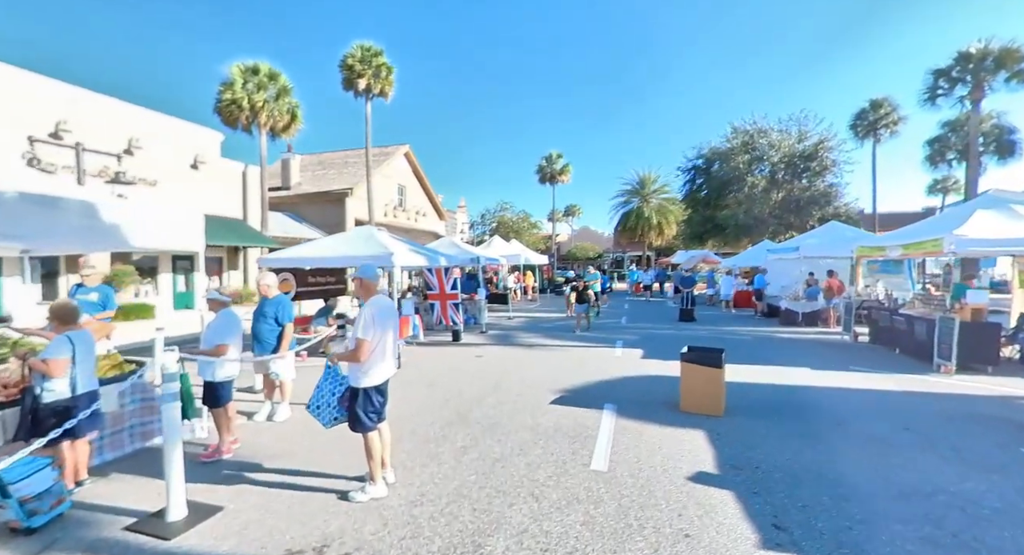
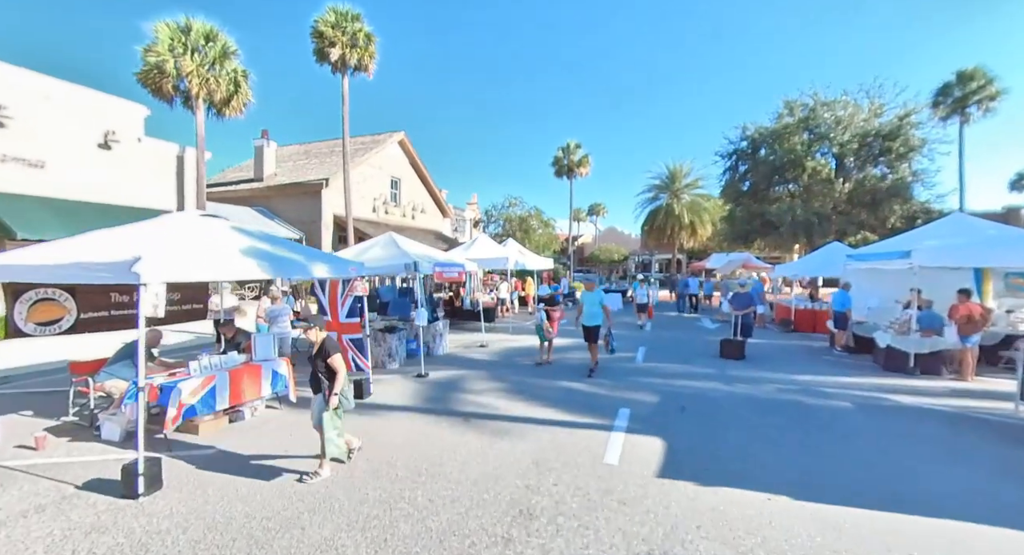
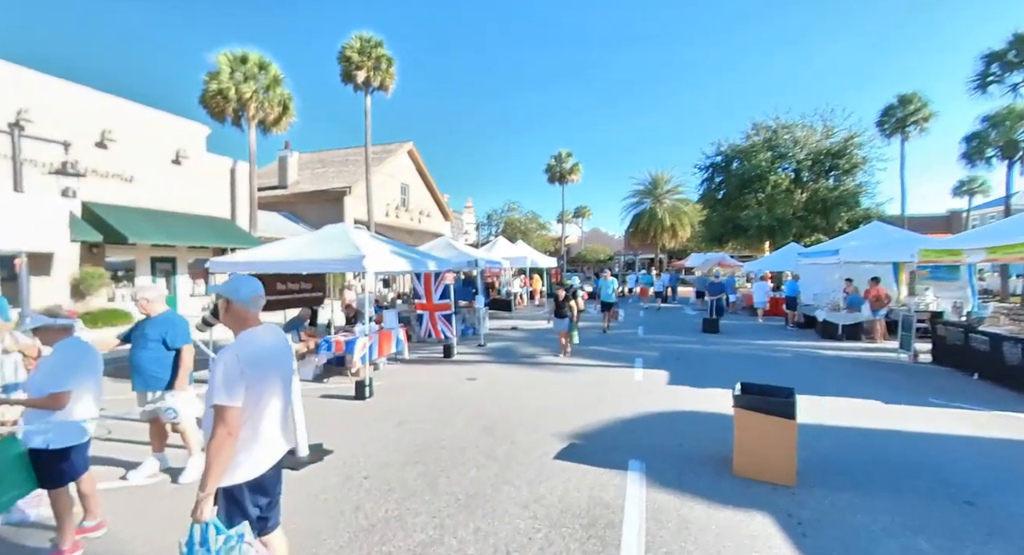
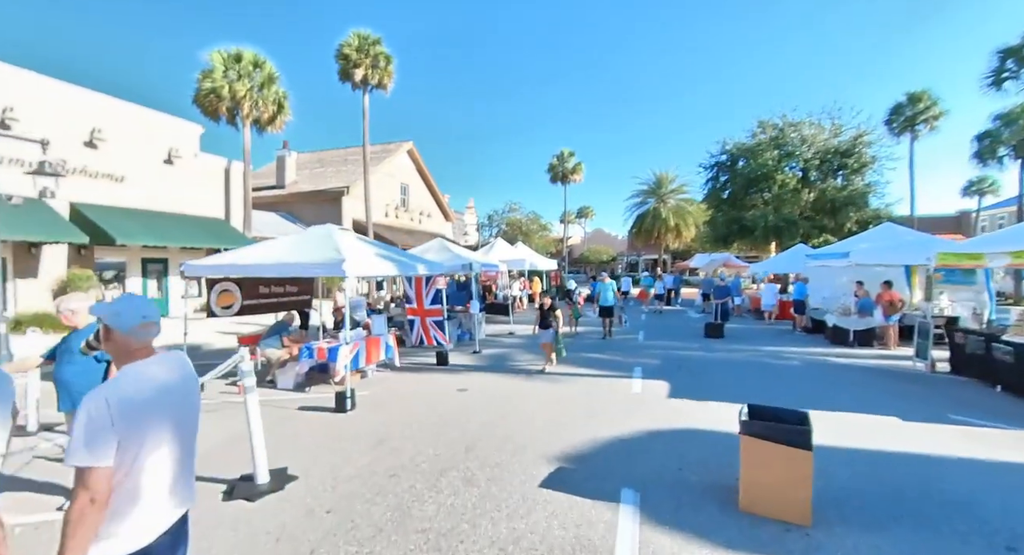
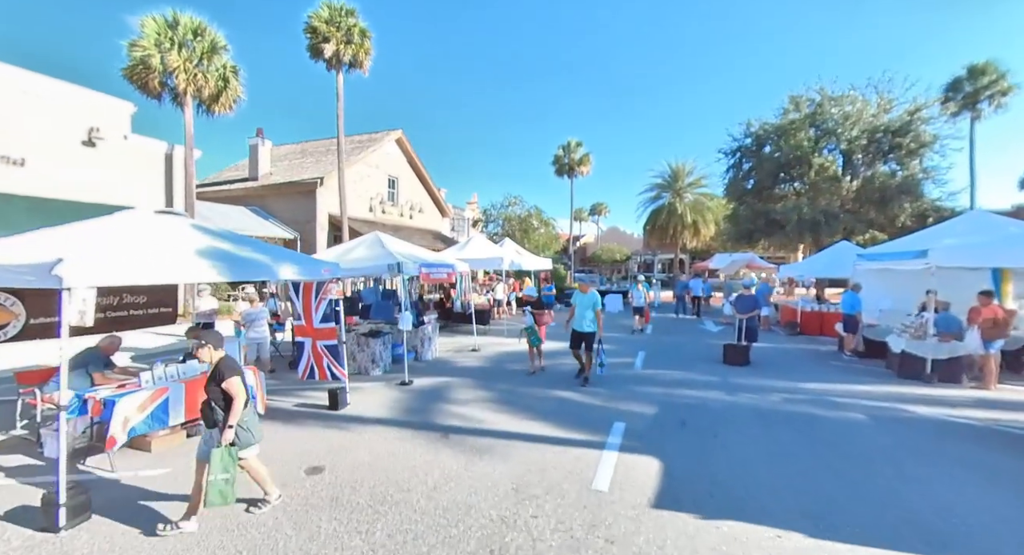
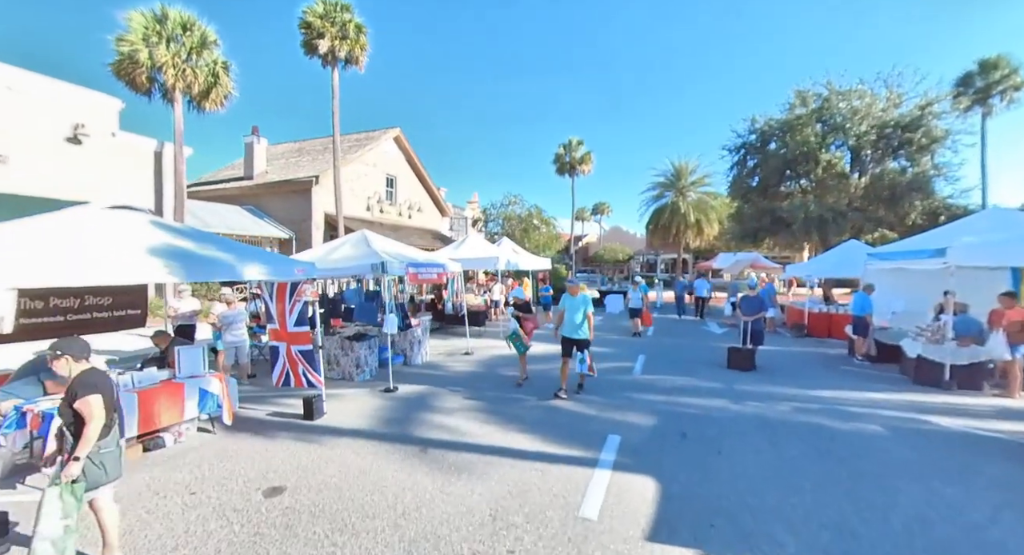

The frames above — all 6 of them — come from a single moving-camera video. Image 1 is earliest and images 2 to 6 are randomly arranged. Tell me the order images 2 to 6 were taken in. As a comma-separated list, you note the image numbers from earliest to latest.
3, 4, 2, 5, 6
